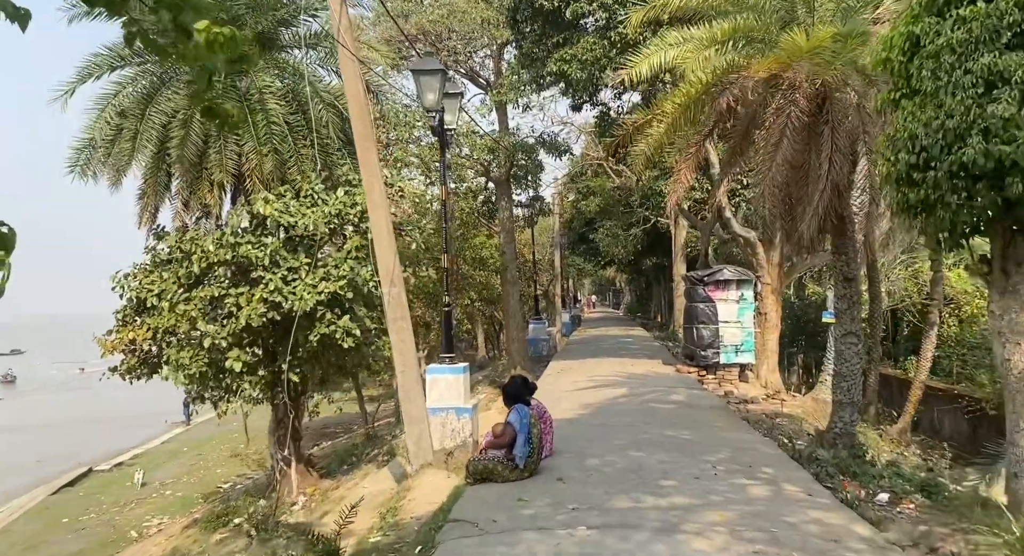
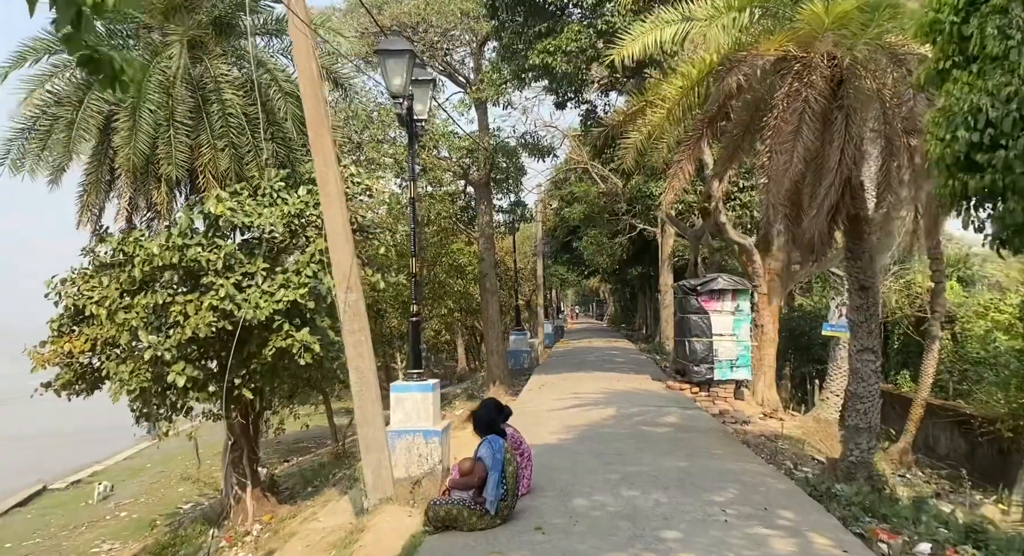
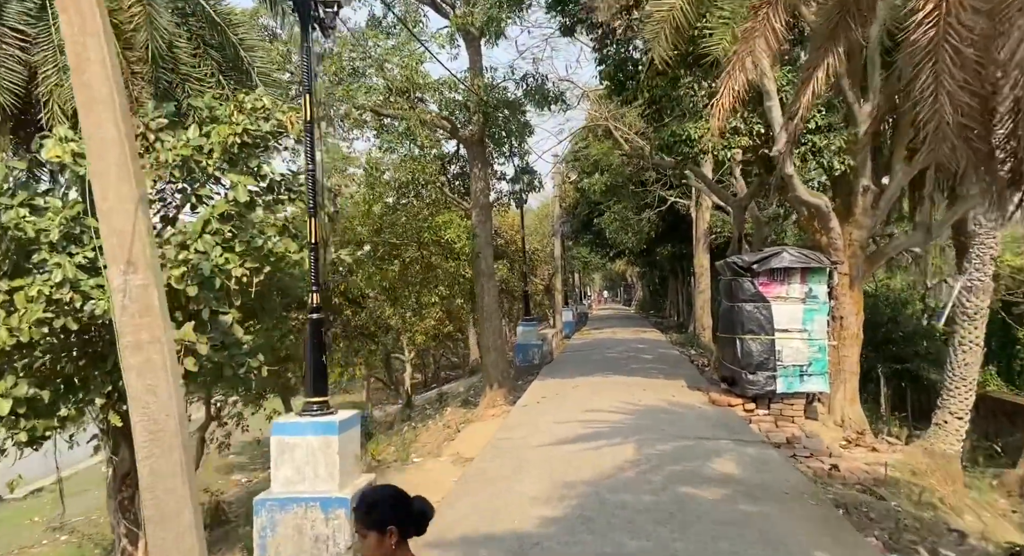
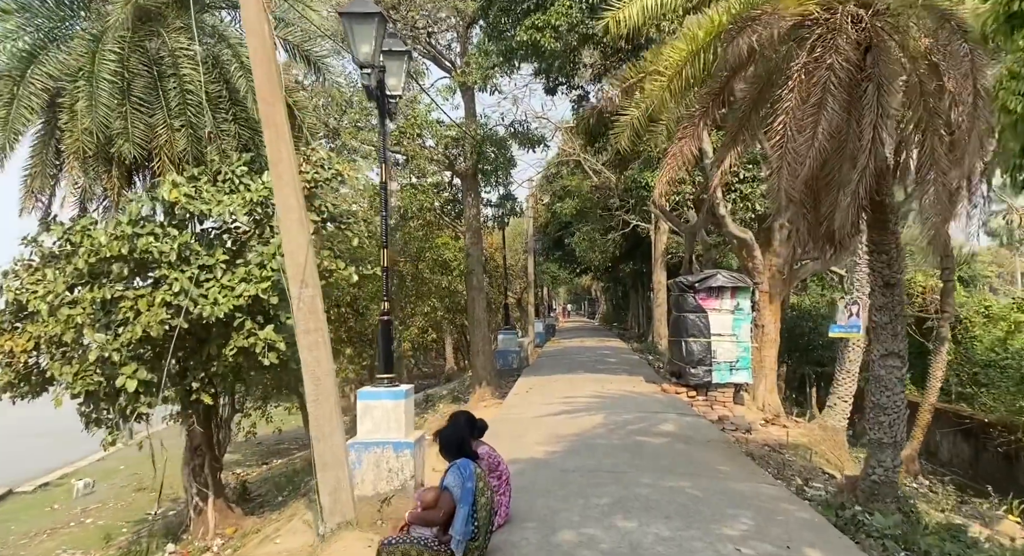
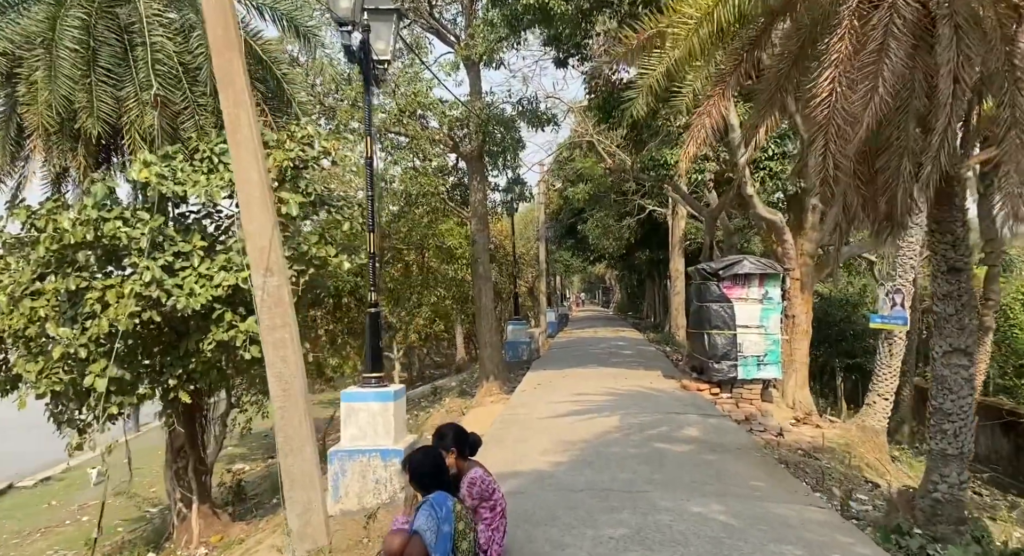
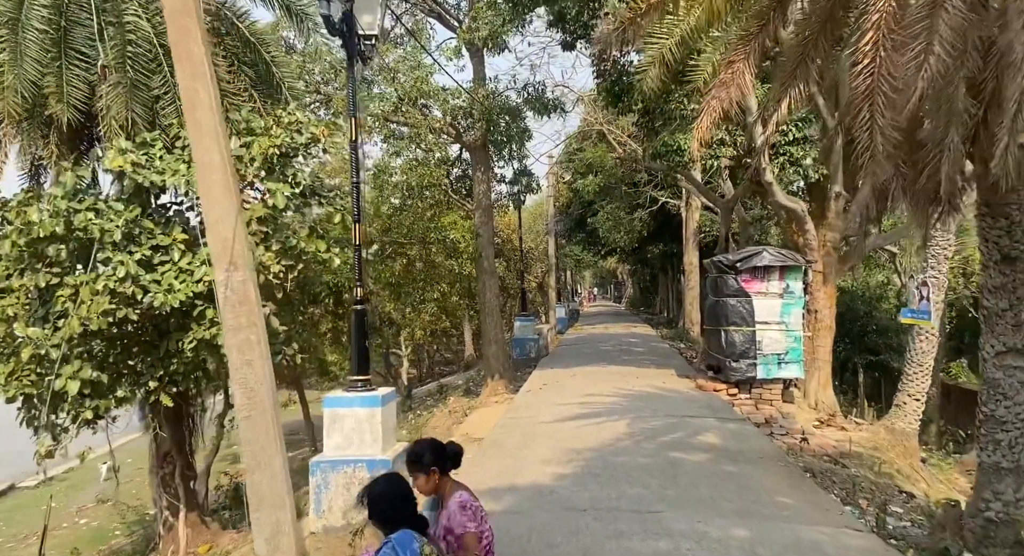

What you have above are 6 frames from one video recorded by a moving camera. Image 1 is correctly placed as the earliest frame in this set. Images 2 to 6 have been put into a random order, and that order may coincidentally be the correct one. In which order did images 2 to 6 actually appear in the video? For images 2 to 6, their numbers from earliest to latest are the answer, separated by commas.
2, 4, 5, 6, 3
